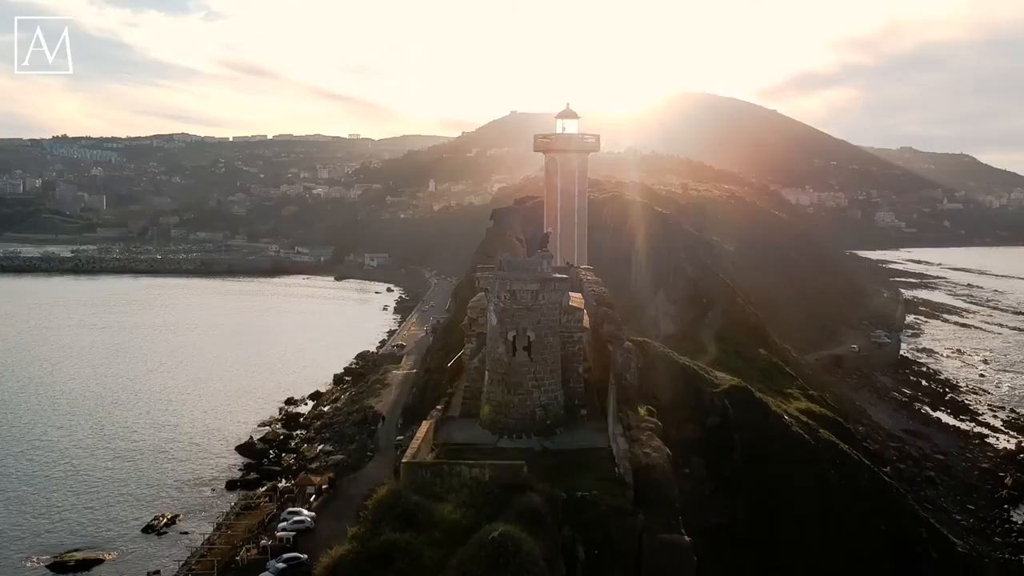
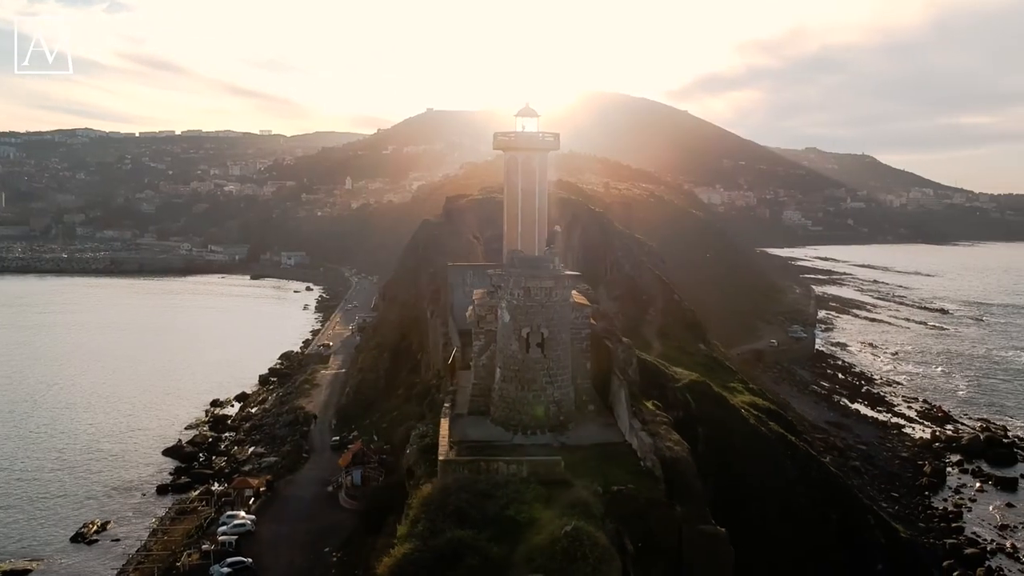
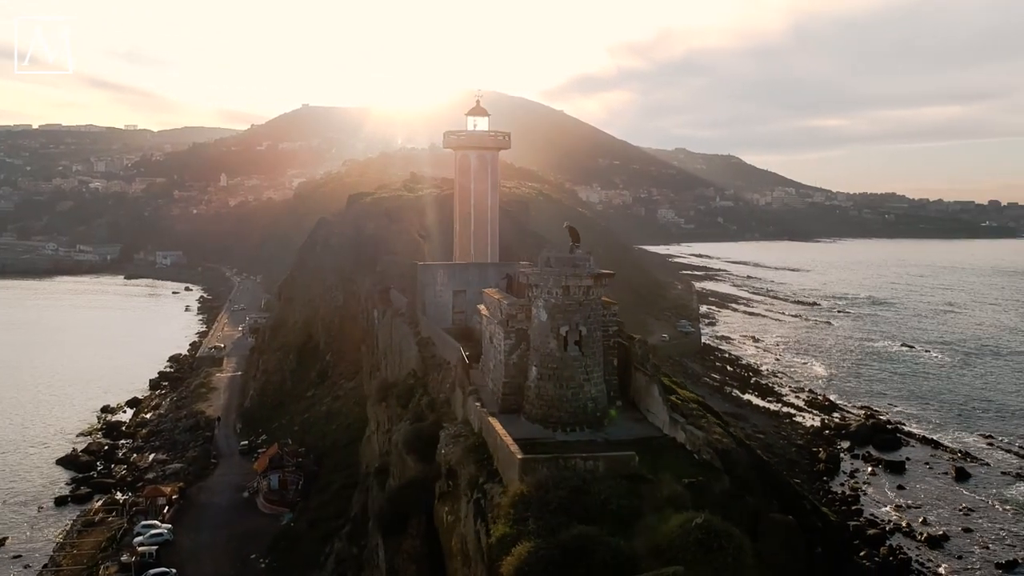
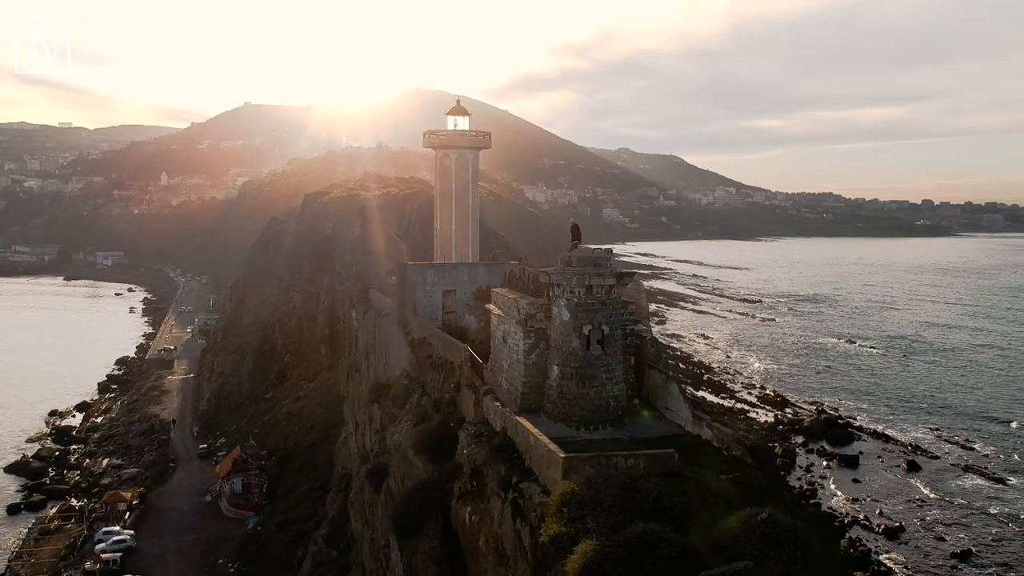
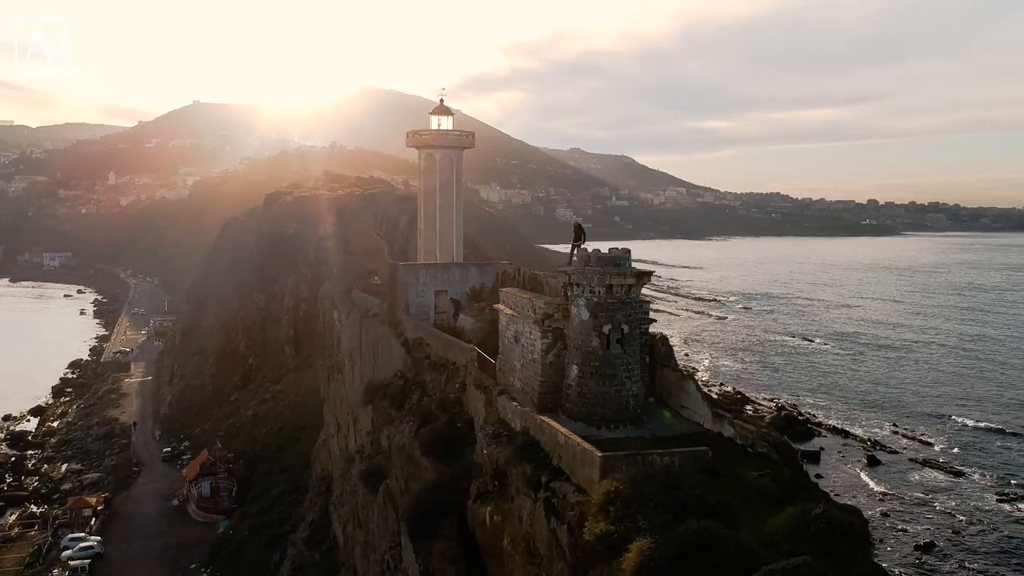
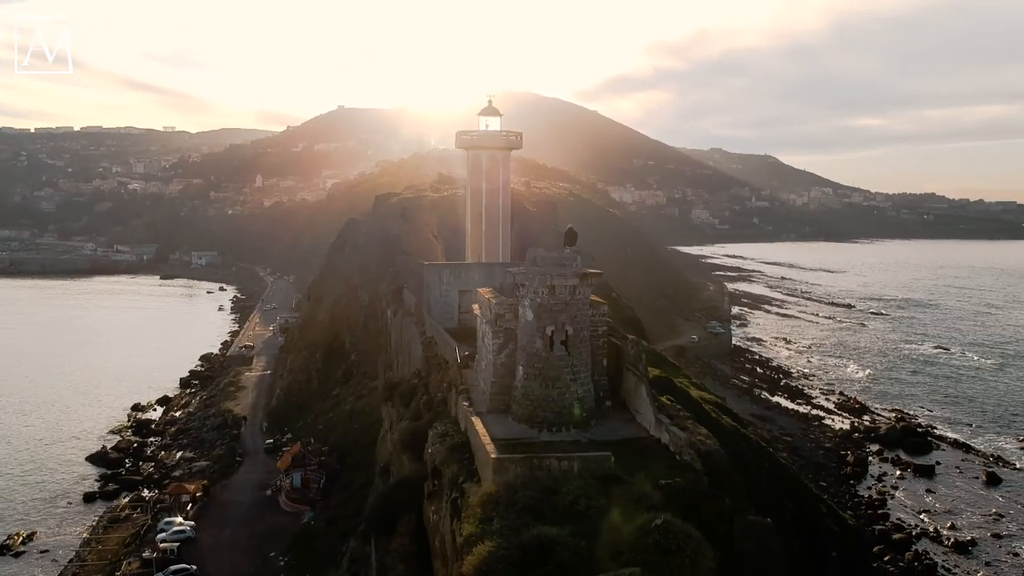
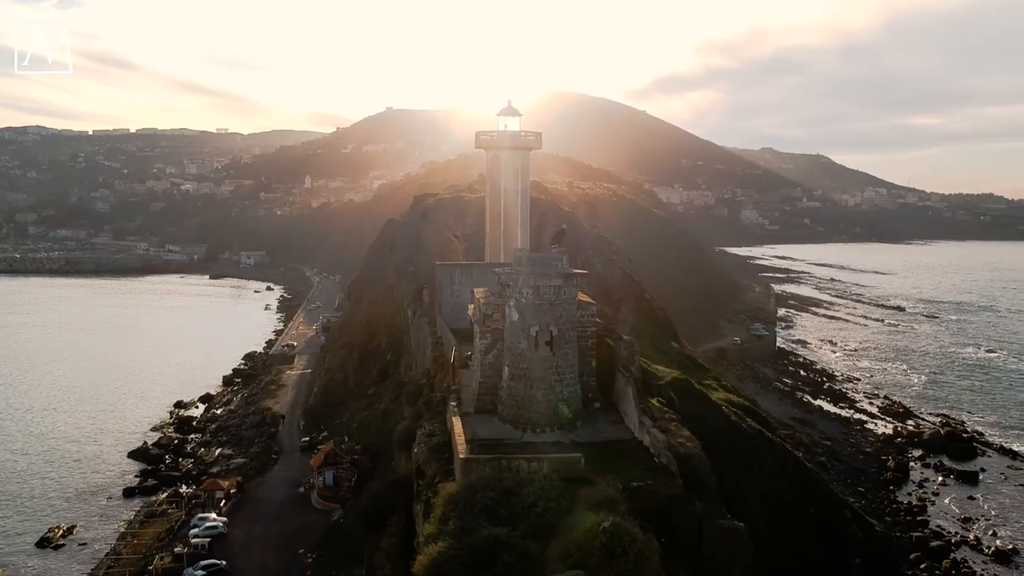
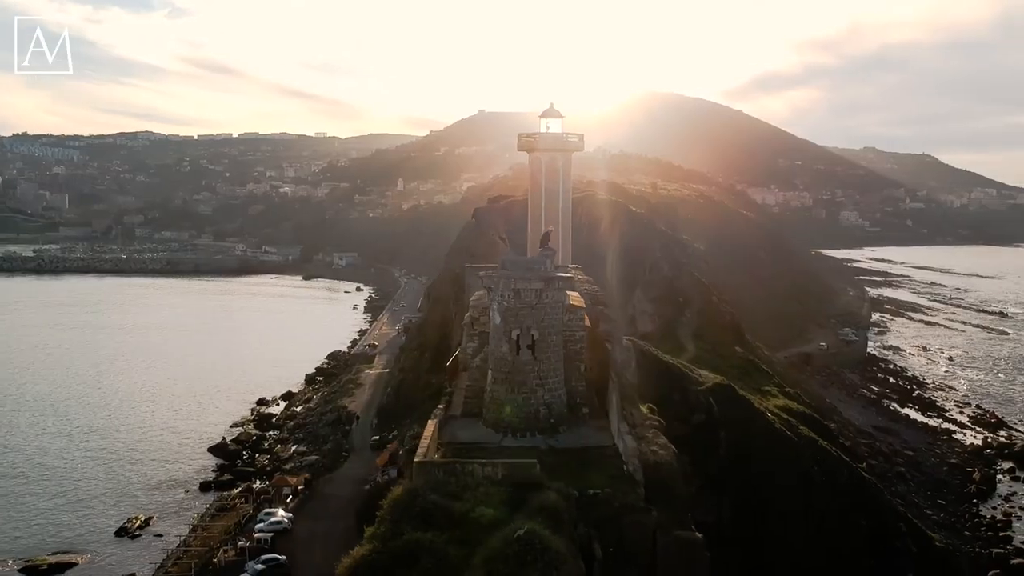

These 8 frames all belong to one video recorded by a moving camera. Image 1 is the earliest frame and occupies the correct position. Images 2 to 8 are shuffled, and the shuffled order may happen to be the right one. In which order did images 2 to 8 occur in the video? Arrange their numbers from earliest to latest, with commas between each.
8, 2, 7, 6, 3, 4, 5
